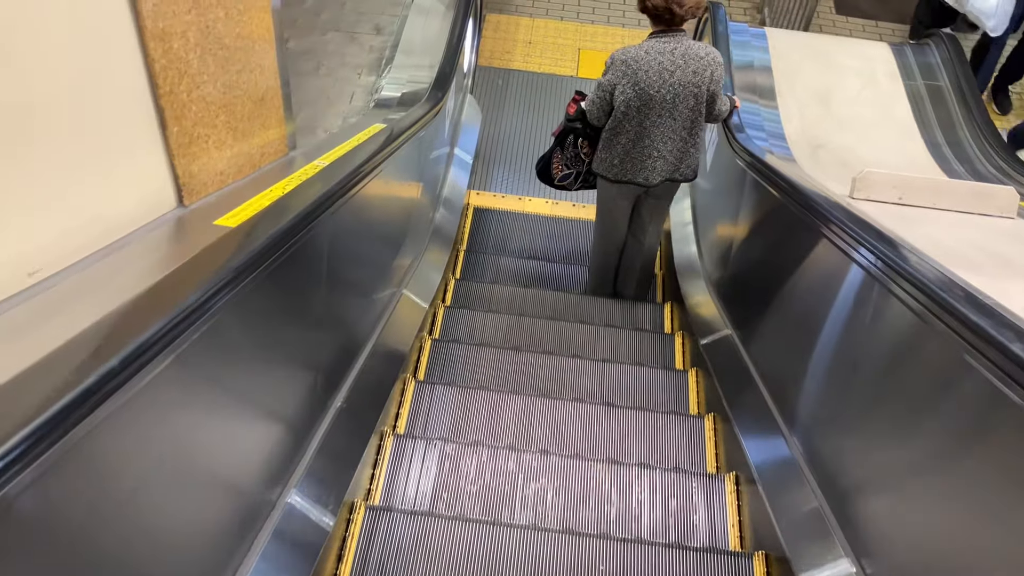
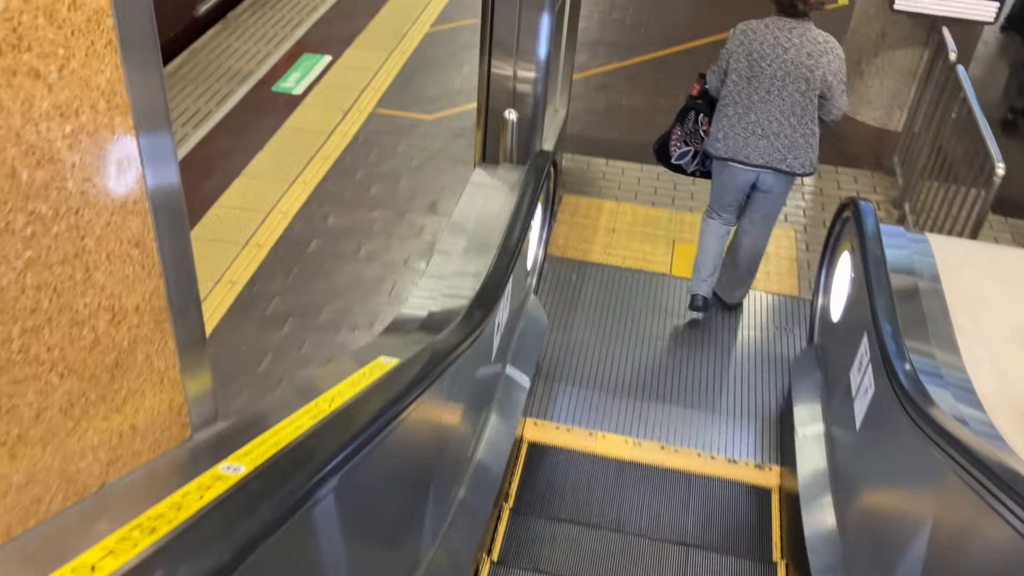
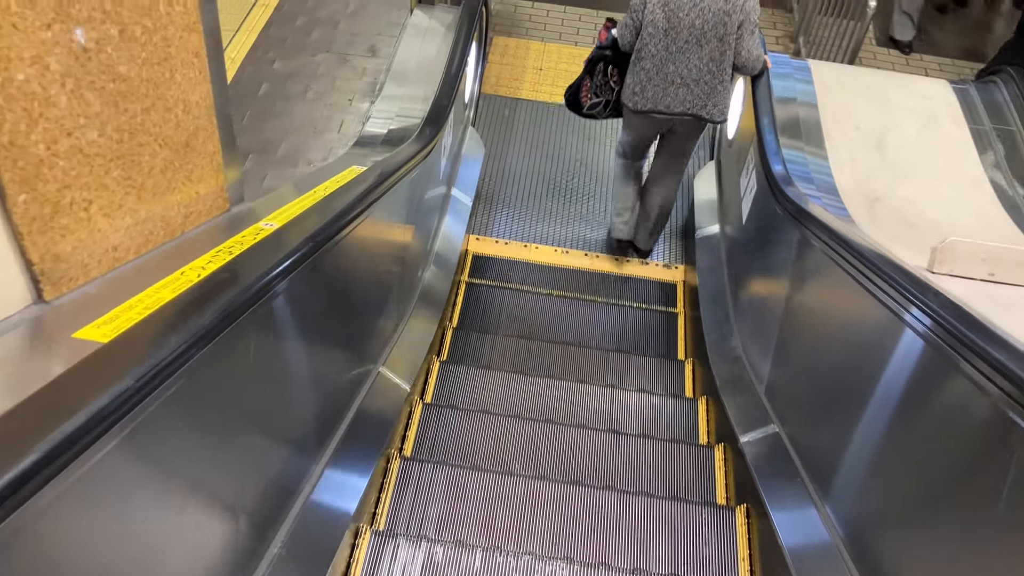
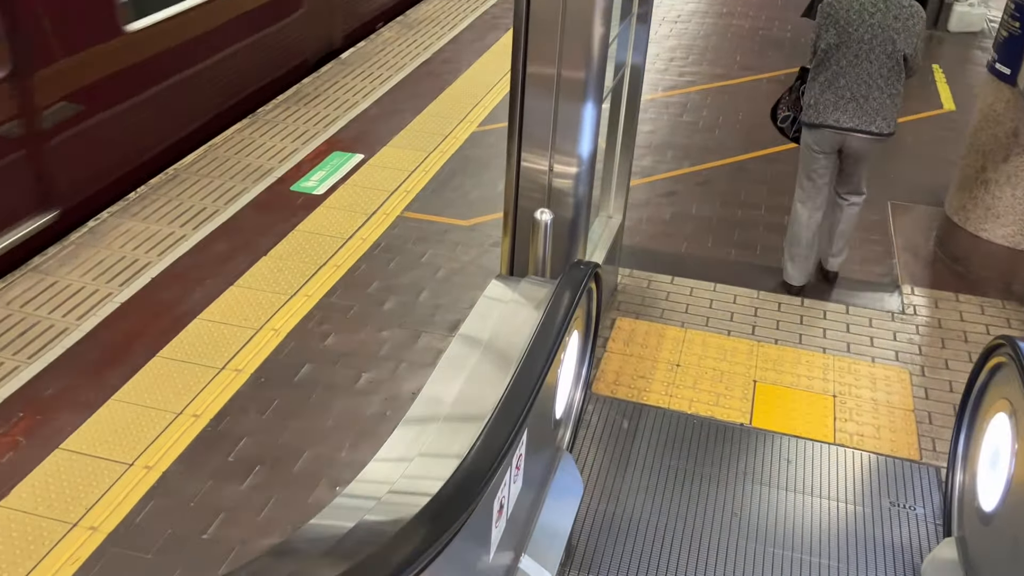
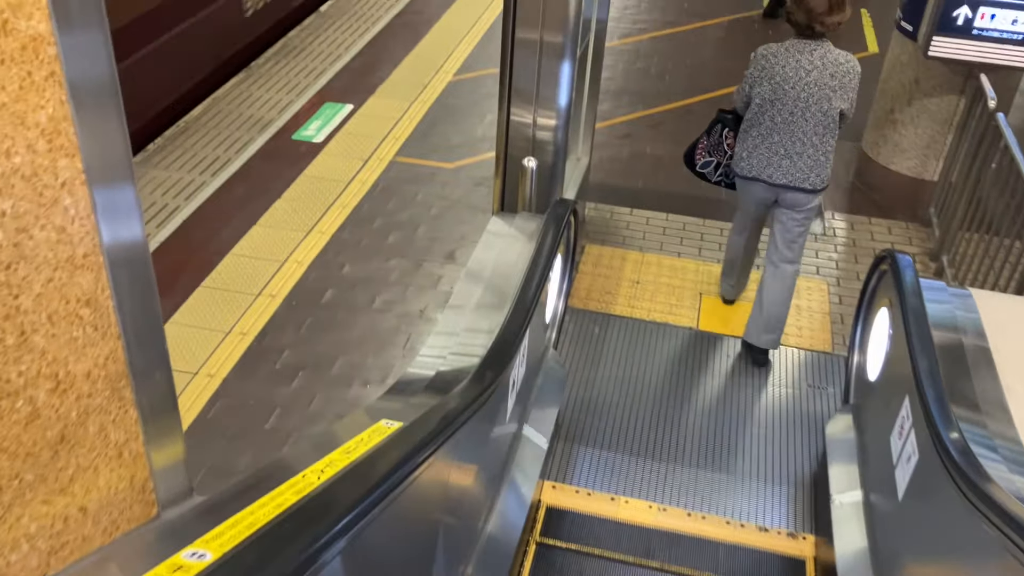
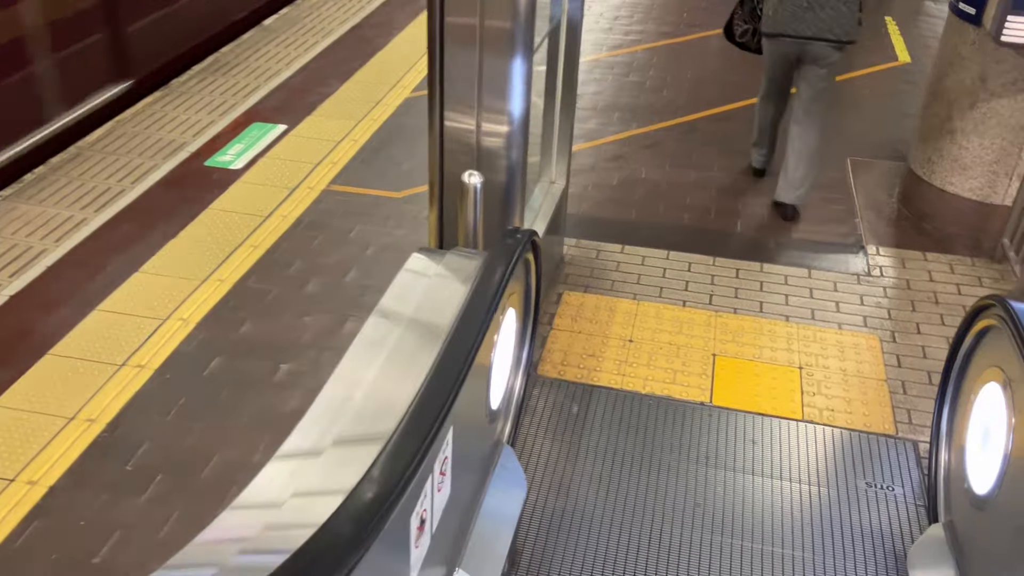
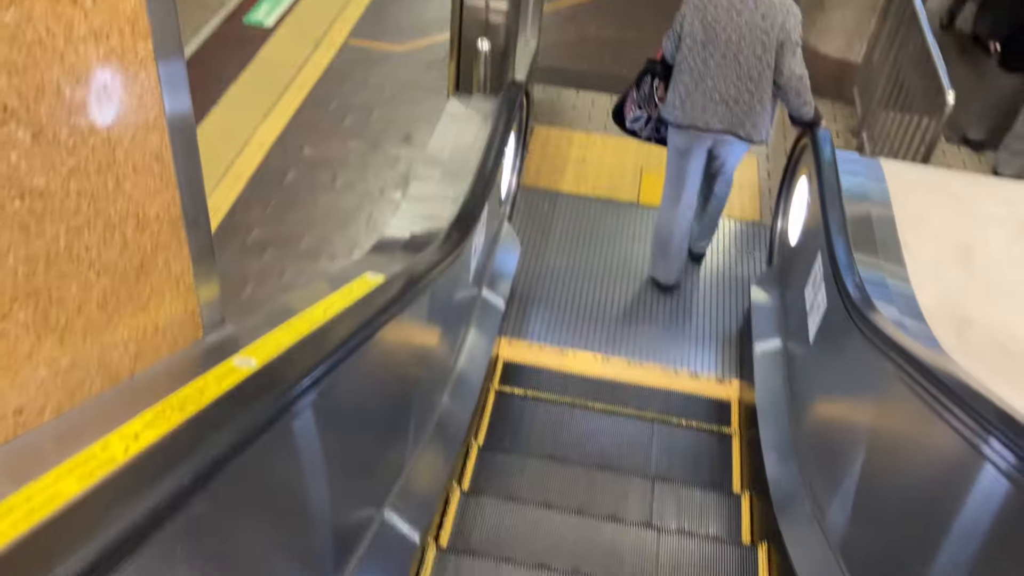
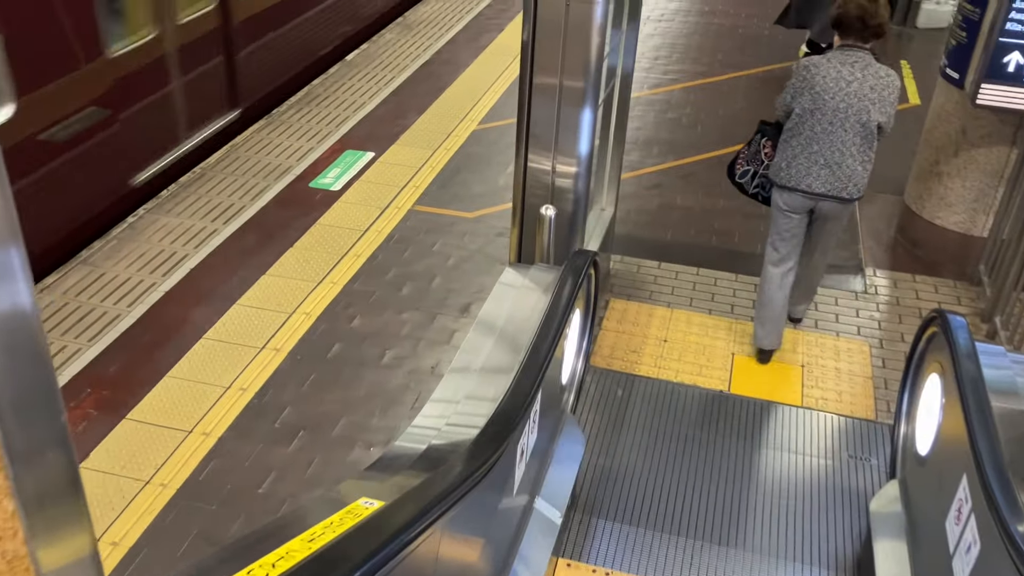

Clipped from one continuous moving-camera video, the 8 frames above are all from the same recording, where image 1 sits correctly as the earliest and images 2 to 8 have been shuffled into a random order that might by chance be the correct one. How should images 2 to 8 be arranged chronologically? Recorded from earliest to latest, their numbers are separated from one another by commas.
3, 7, 2, 5, 8, 4, 6
